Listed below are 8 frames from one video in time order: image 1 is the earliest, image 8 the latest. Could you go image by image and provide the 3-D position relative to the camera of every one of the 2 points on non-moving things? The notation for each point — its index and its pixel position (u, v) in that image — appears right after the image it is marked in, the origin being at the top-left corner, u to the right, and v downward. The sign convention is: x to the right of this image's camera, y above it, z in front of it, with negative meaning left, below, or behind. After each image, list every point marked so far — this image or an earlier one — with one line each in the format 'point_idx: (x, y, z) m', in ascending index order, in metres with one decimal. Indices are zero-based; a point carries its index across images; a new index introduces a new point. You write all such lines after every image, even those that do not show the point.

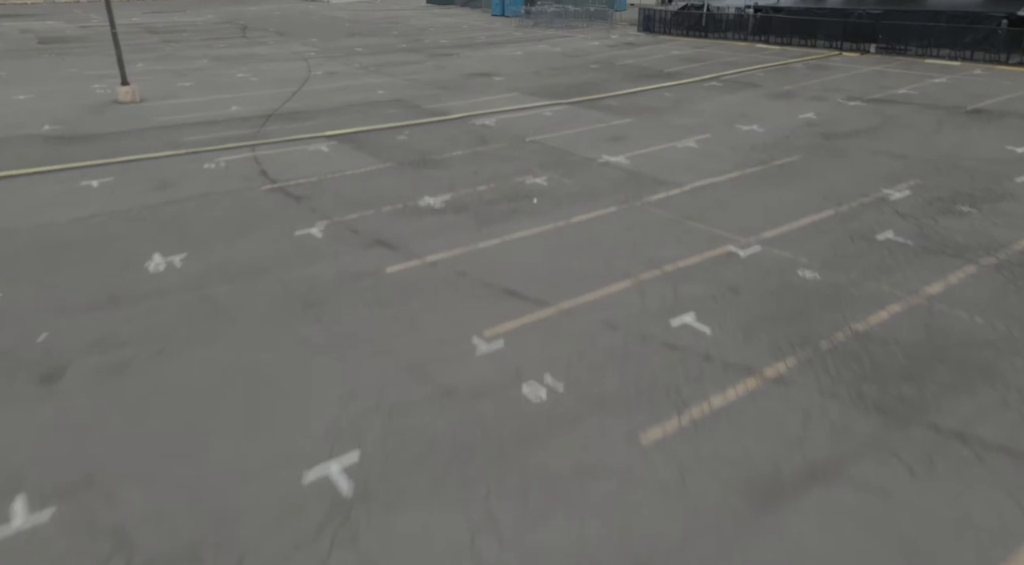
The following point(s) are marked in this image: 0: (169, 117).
0: (-6.6, +3.2, +13.6) m
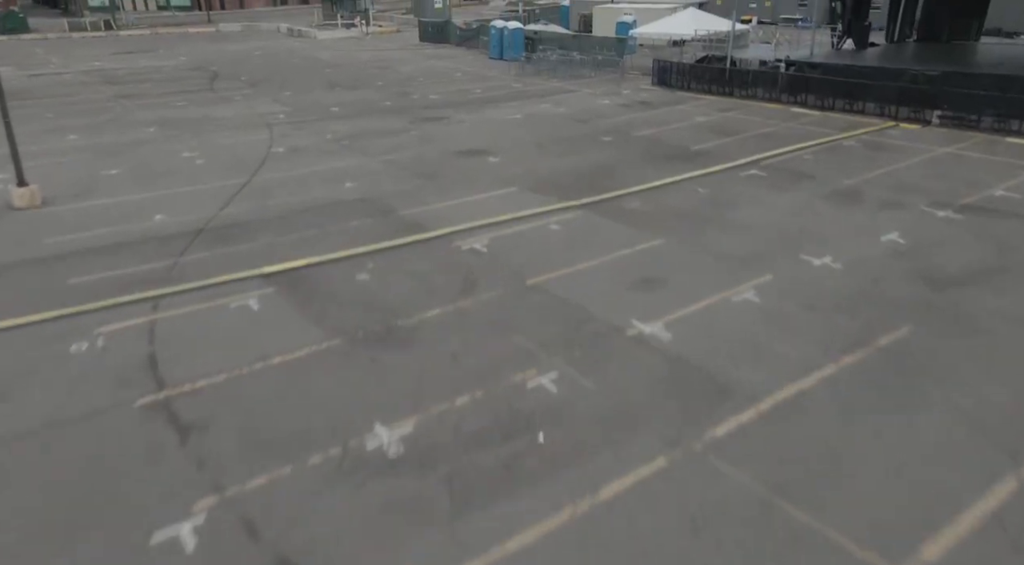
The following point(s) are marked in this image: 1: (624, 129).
0: (-6.6, +0.7, +10.6) m
1: (+2.8, +3.9, +18.0) m
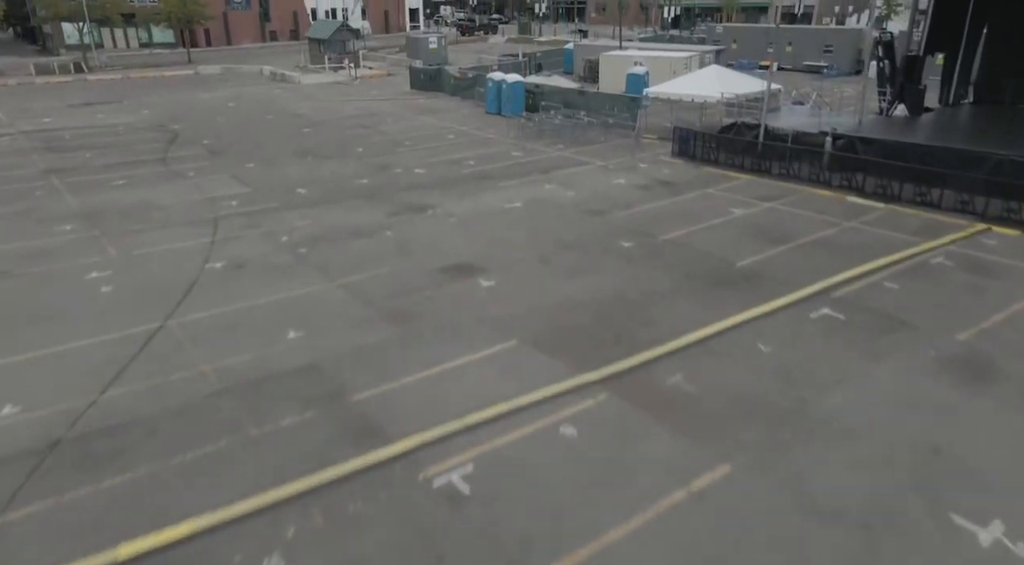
0: (-6.7, -1.8, +7.2) m
1: (+2.8, +1.2, +14.7) m
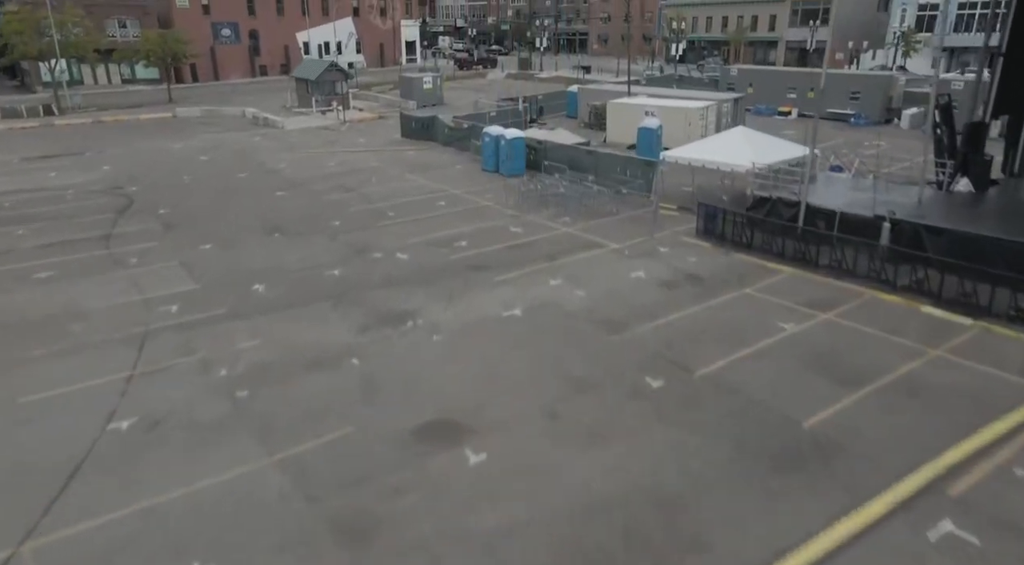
0: (-6.7, -3.9, +4.1) m
1: (+2.8, -1.2, +11.7) m
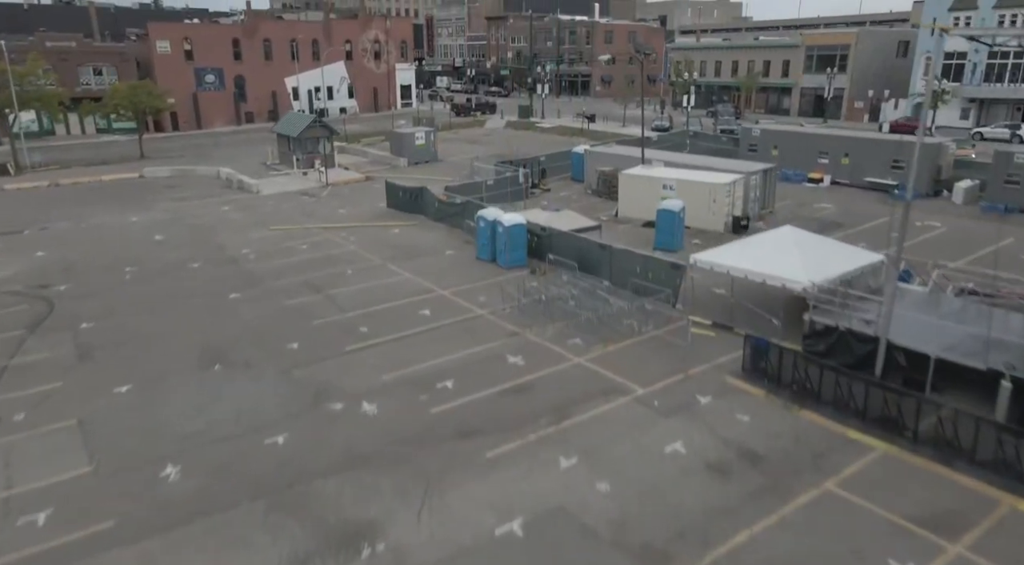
0: (-6.8, -6.3, +0.2) m
1: (+2.7, -3.9, +7.9) m
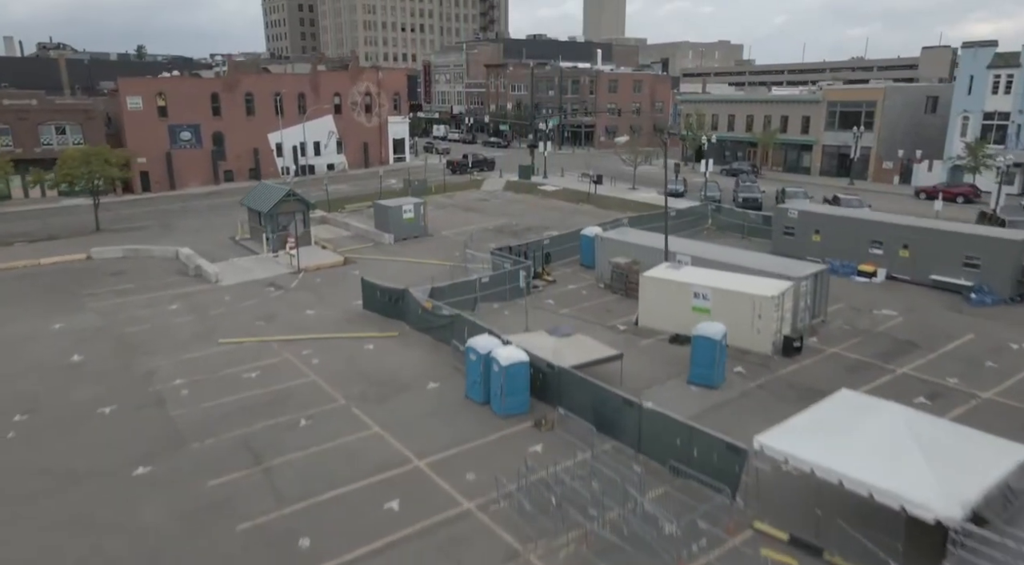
0: (-6.8, -8.8, -4.8) m
1: (+2.7, -6.8, +3.0) m
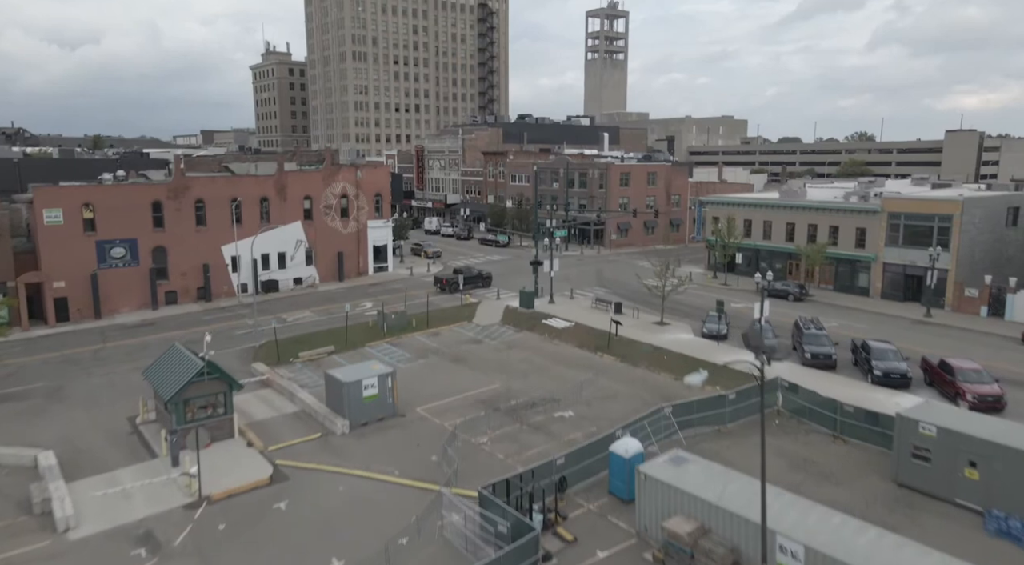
0: (-6.8, -12.4, -15.0) m
1: (+2.6, -11.2, -7.0) m
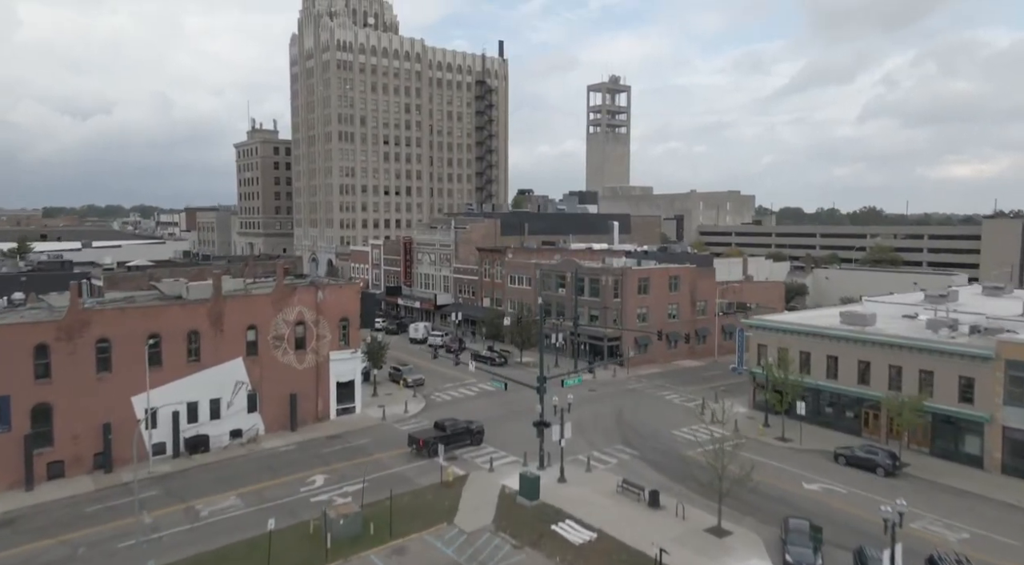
0: (-6.9, -14.8, -26.7) m
1: (+2.5, -14.3, -18.7) m
